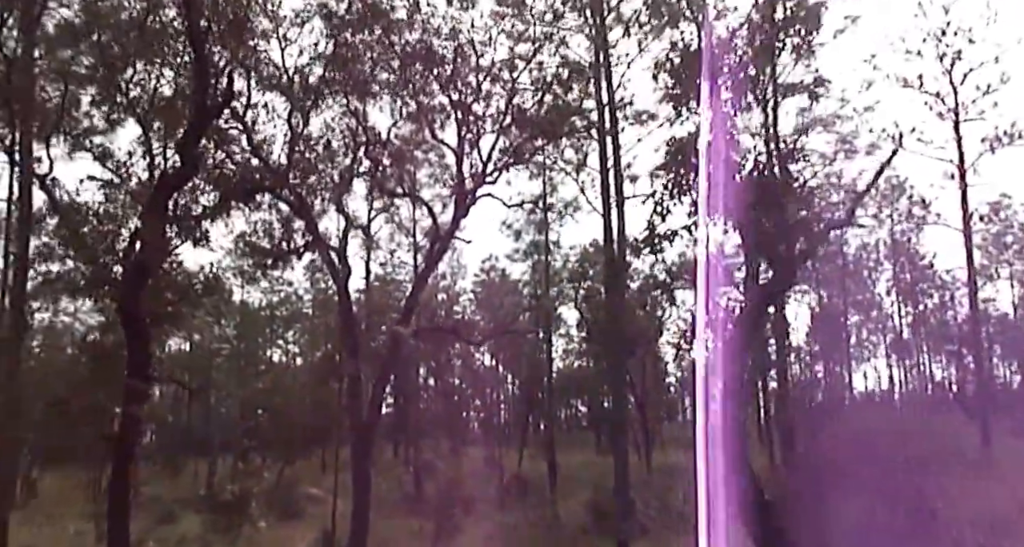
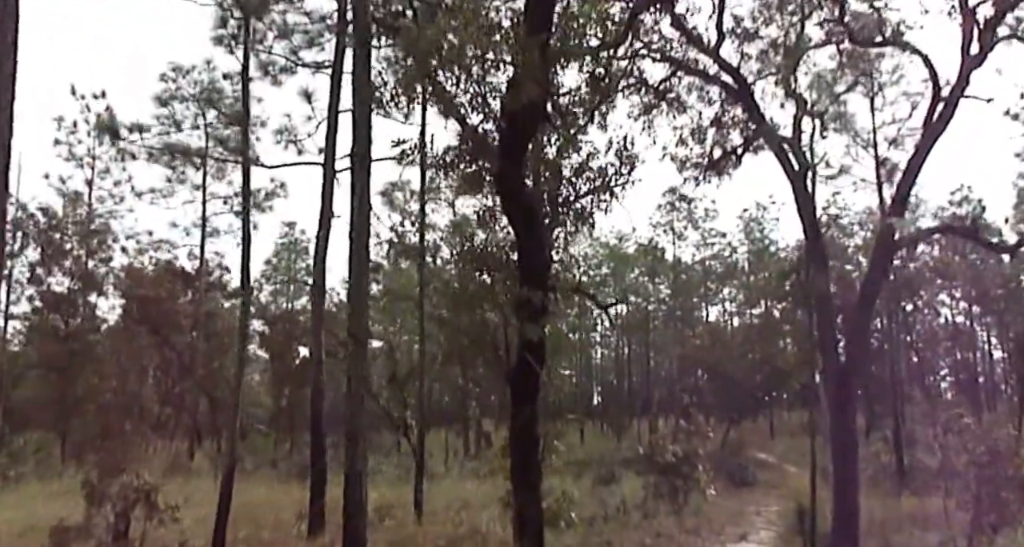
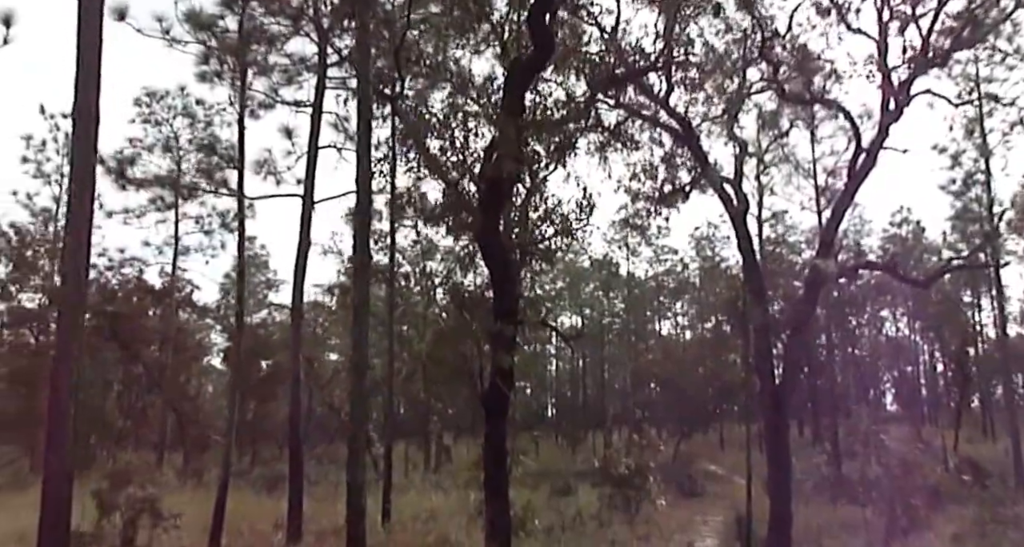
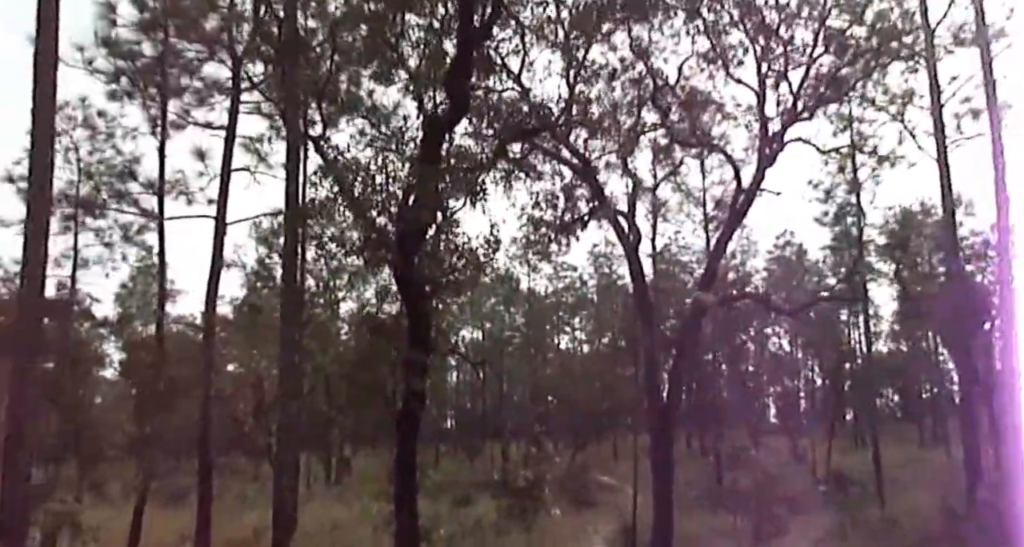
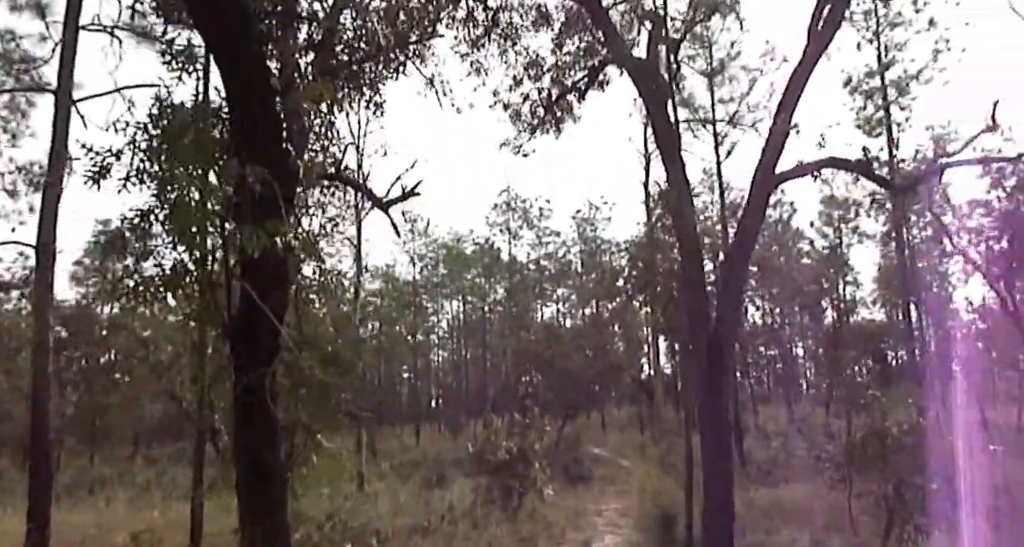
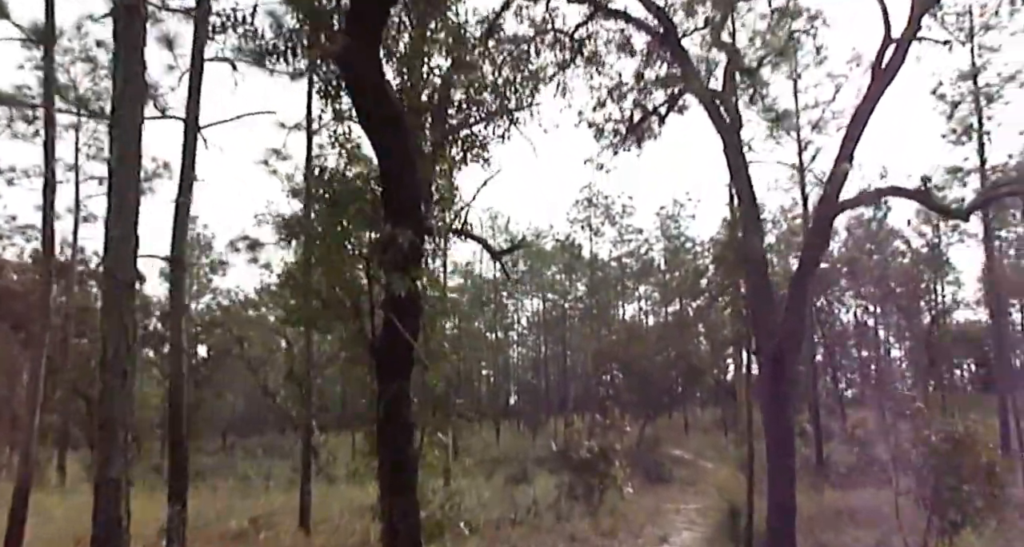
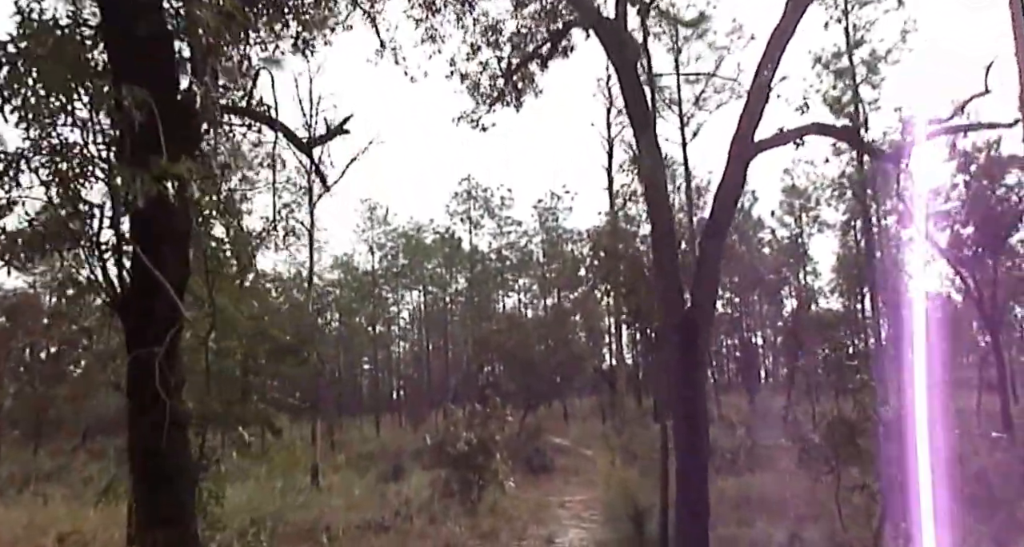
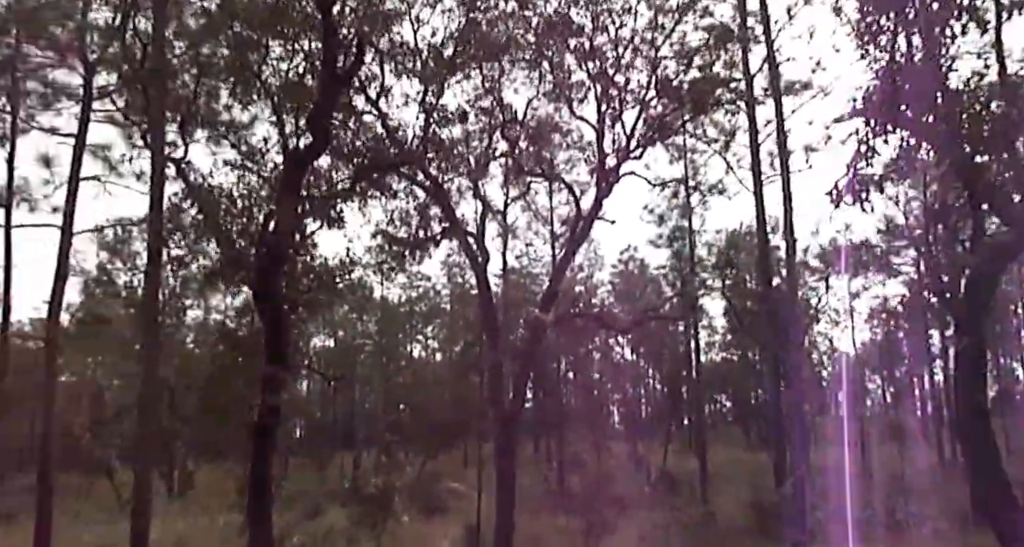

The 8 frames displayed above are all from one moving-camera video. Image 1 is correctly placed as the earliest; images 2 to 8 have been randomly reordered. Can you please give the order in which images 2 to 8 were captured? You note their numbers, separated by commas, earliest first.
8, 4, 3, 2, 6, 5, 7
